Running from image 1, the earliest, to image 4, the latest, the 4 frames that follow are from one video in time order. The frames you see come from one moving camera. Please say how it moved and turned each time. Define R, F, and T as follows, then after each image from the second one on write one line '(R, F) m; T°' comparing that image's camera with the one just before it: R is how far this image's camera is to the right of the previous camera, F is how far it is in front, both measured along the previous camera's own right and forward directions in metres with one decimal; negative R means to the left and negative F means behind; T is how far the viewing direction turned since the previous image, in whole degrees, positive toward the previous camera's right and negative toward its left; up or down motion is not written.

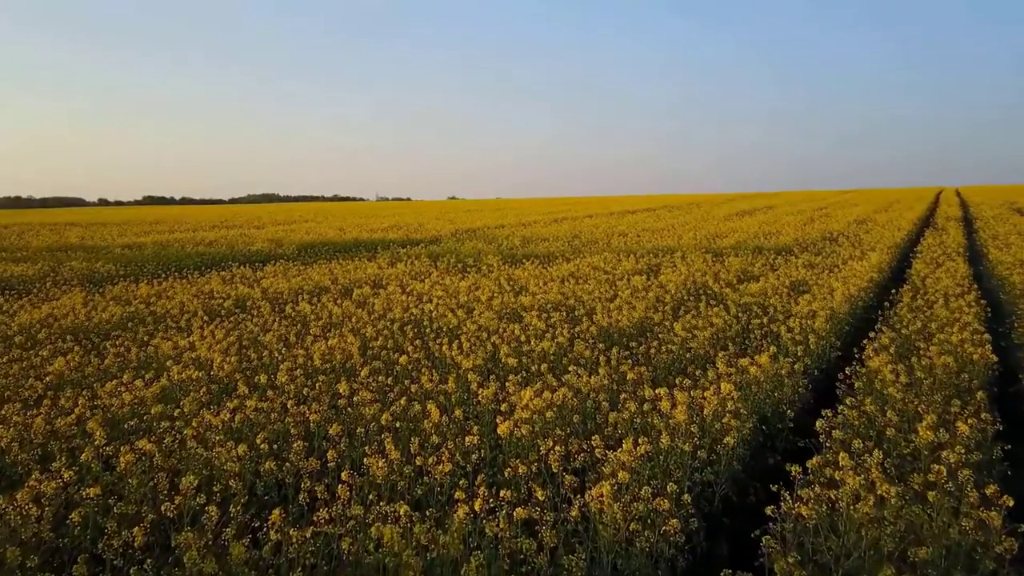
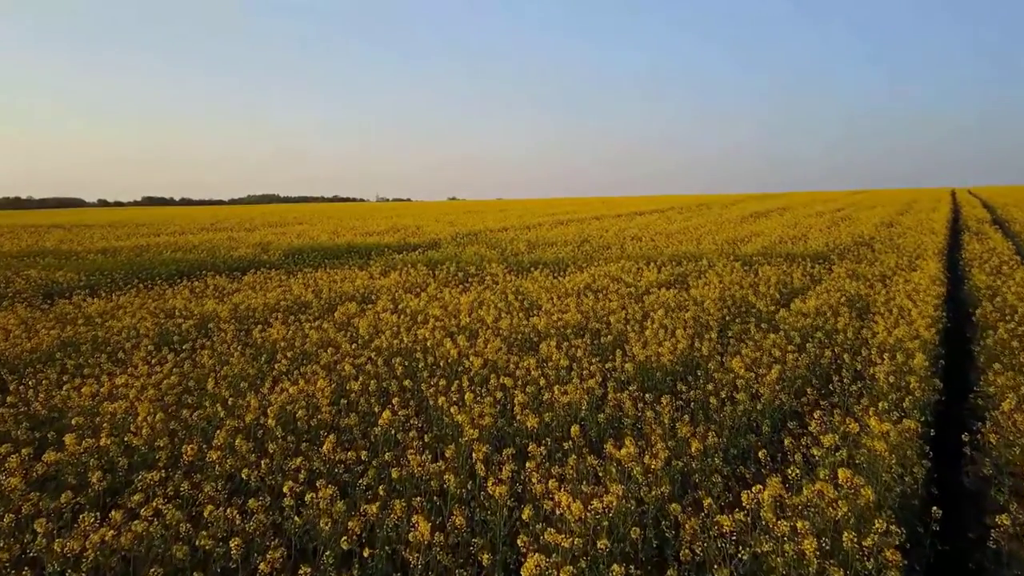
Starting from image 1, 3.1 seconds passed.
(-0.2, +1.8) m; 0°
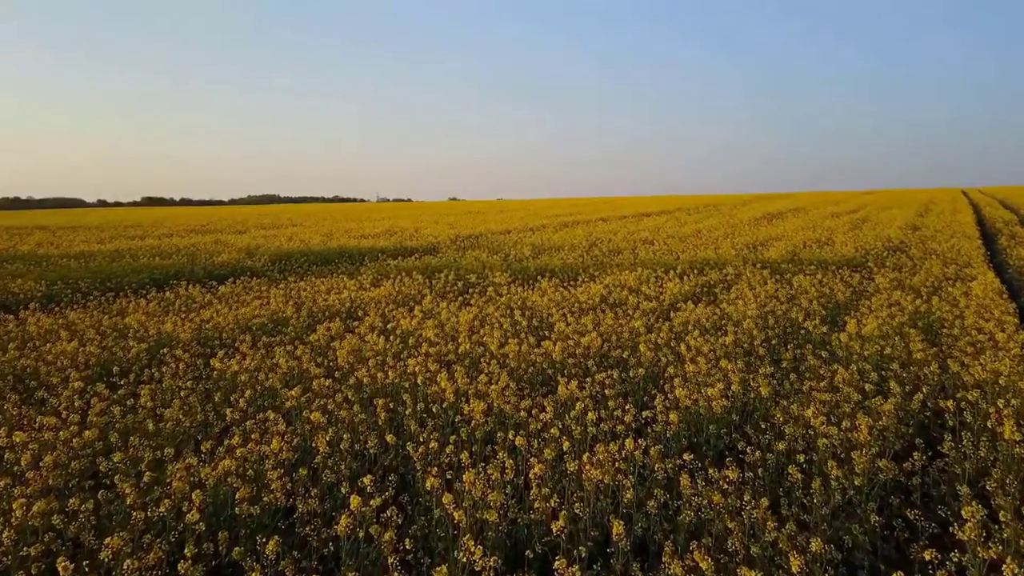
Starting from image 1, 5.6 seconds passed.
(-0.1, +1.5) m; 0°
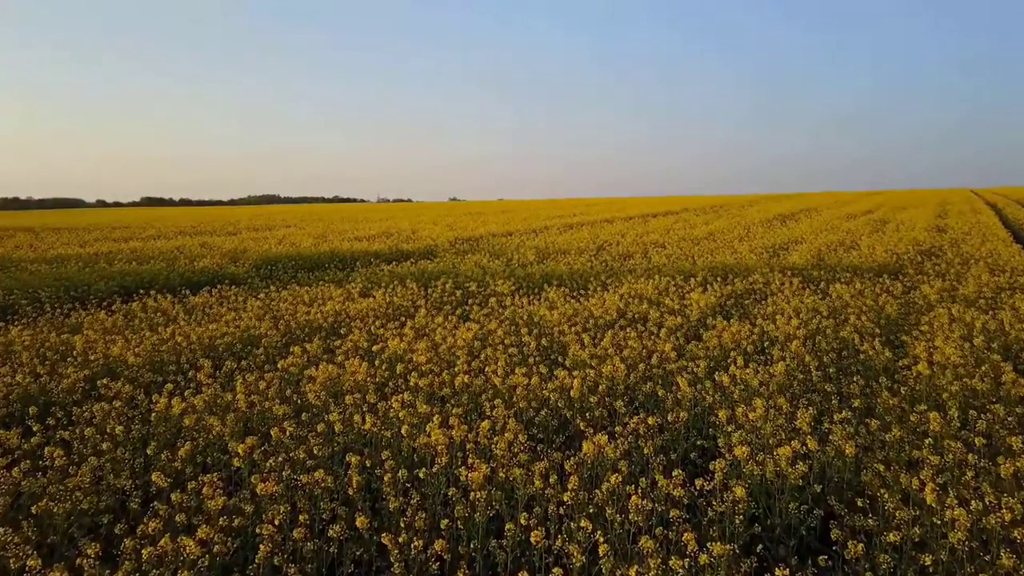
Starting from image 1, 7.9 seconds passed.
(-0.1, +1.3) m; 0°
